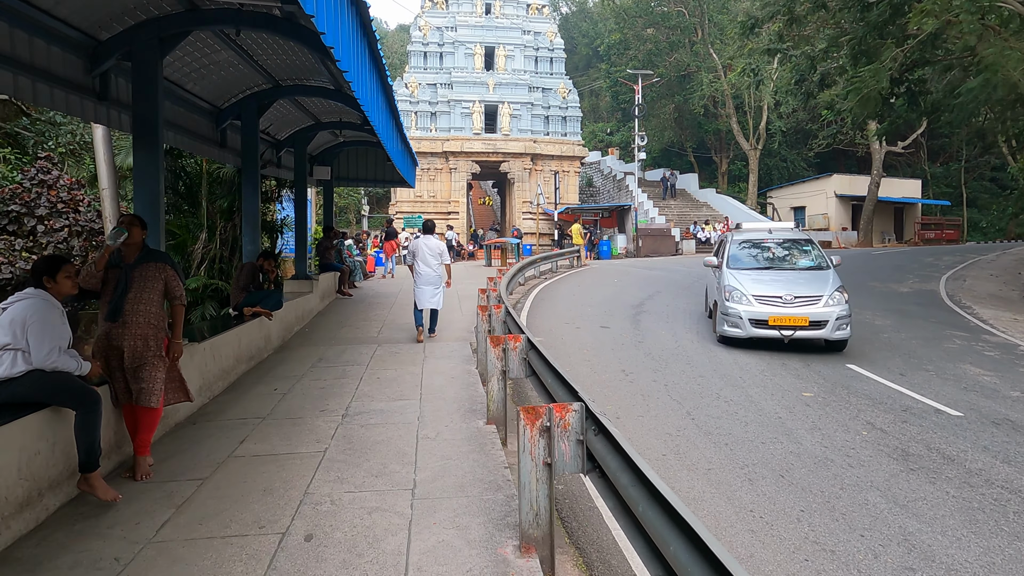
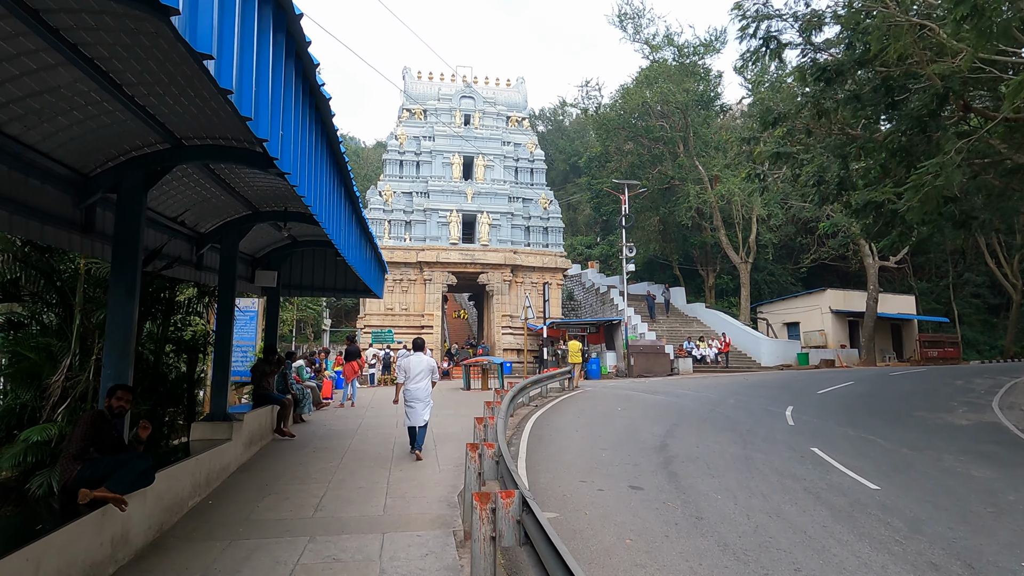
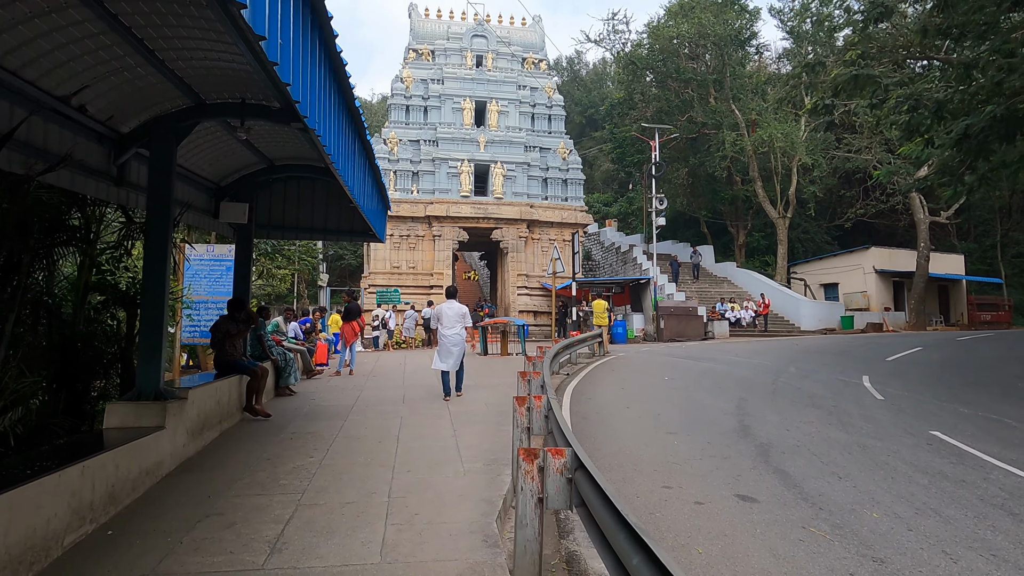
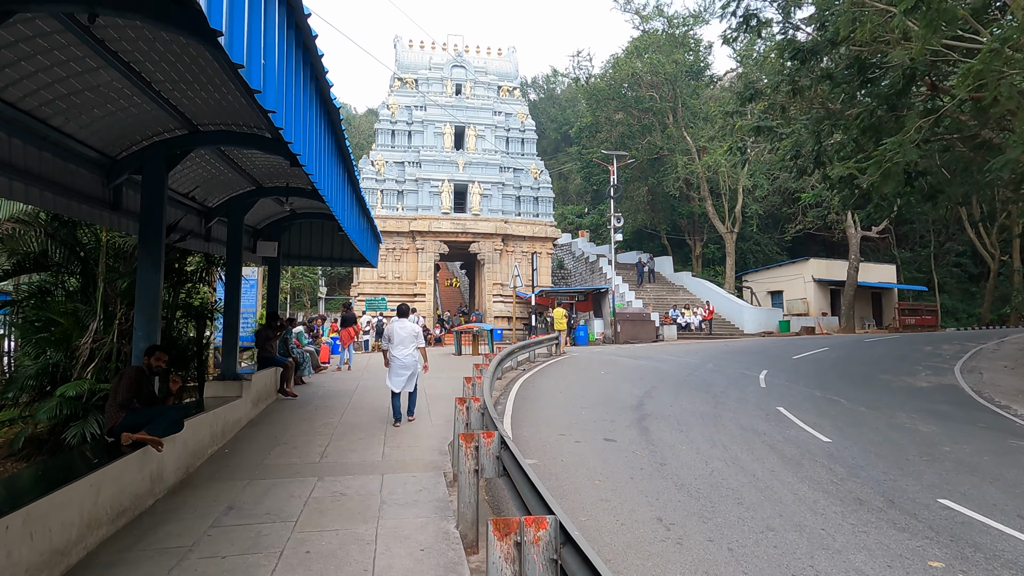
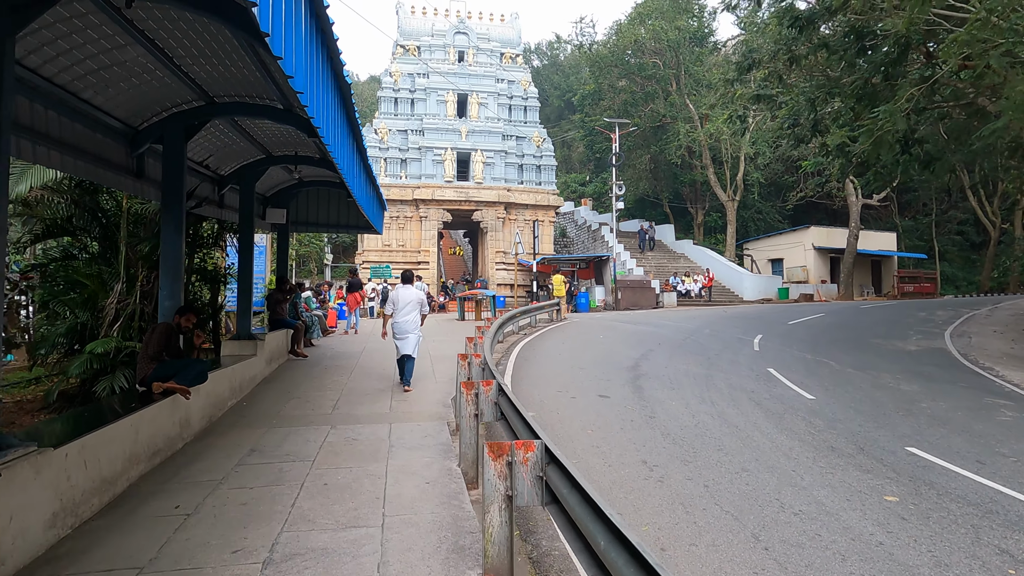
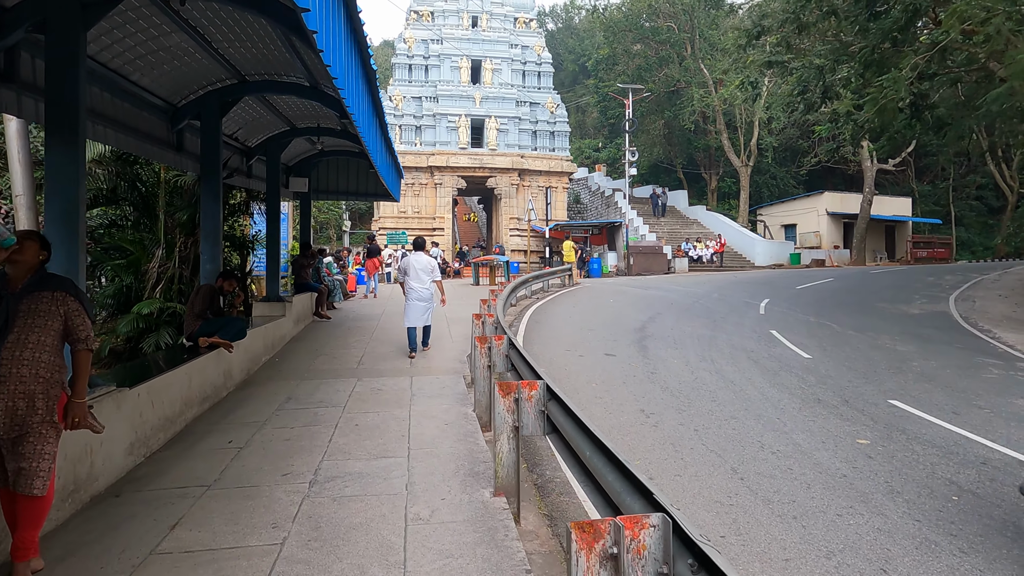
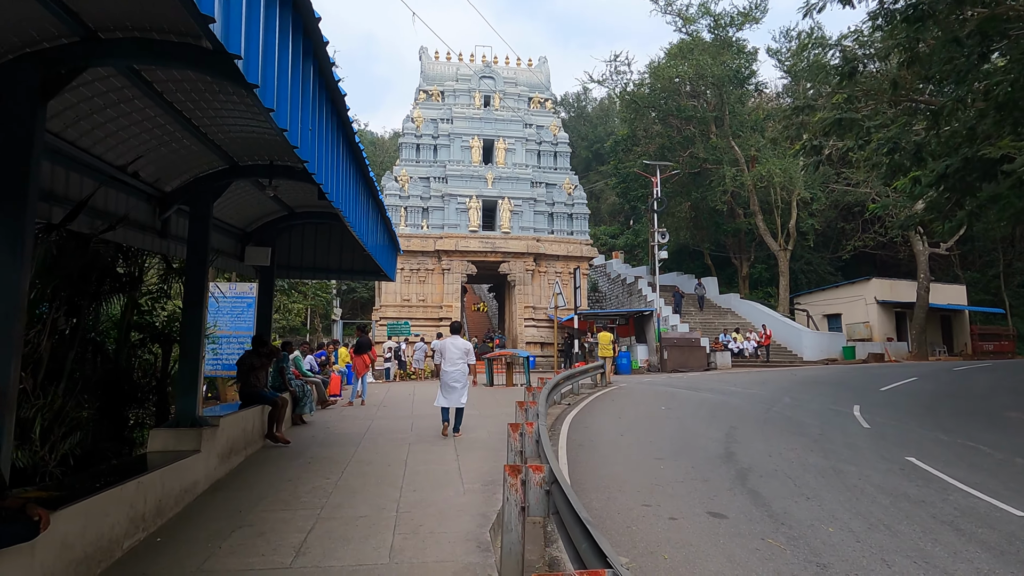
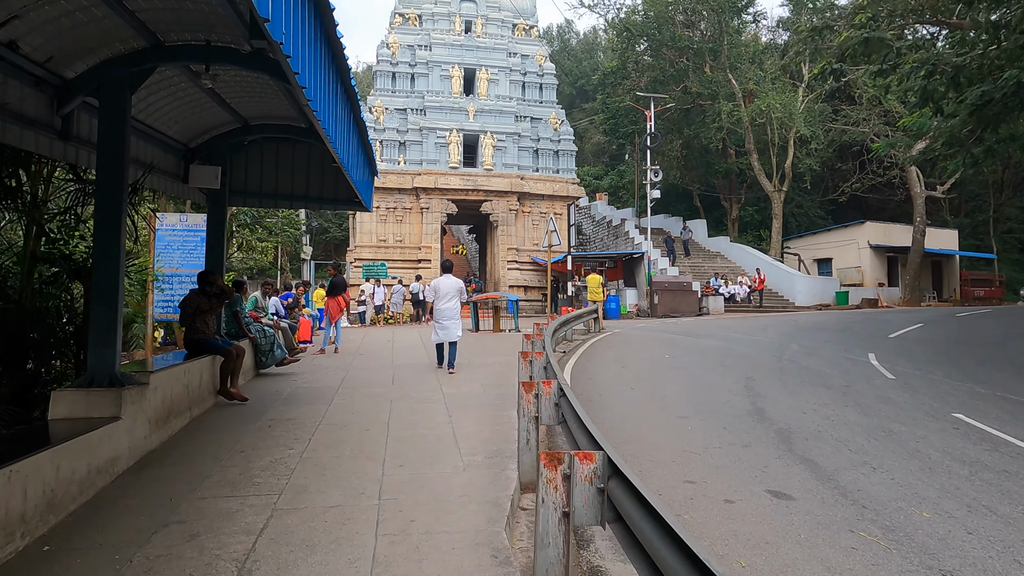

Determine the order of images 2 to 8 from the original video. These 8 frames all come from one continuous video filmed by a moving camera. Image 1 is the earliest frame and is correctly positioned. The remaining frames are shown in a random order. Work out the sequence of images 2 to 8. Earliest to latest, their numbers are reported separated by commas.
6, 5, 4, 2, 7, 3, 8
